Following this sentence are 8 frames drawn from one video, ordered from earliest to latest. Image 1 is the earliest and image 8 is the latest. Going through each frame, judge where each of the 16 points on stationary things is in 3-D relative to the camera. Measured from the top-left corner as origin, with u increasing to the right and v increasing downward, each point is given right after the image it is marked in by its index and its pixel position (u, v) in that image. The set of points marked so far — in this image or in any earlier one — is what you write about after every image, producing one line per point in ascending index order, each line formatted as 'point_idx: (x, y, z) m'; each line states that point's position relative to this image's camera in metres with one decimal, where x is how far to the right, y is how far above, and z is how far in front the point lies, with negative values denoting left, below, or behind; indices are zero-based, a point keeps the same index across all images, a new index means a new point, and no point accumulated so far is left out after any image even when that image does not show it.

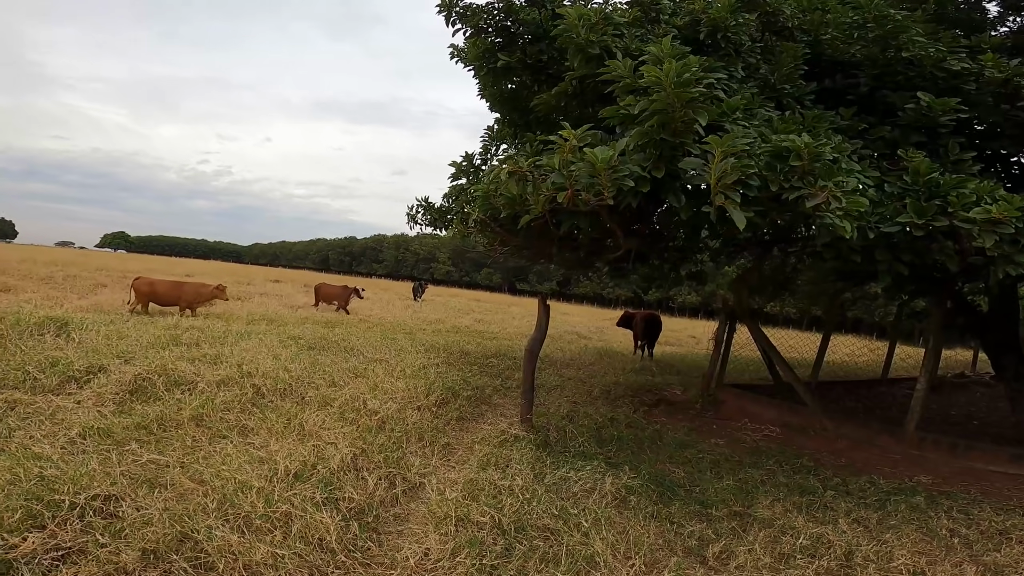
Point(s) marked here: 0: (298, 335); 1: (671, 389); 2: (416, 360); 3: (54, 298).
0: (-3.7, -0.8, +8.3) m
1: (+3.0, -1.8, +9.1) m
2: (-1.4, -1.0, +7.1) m
3: (-11.9, -0.2, +12.7) m
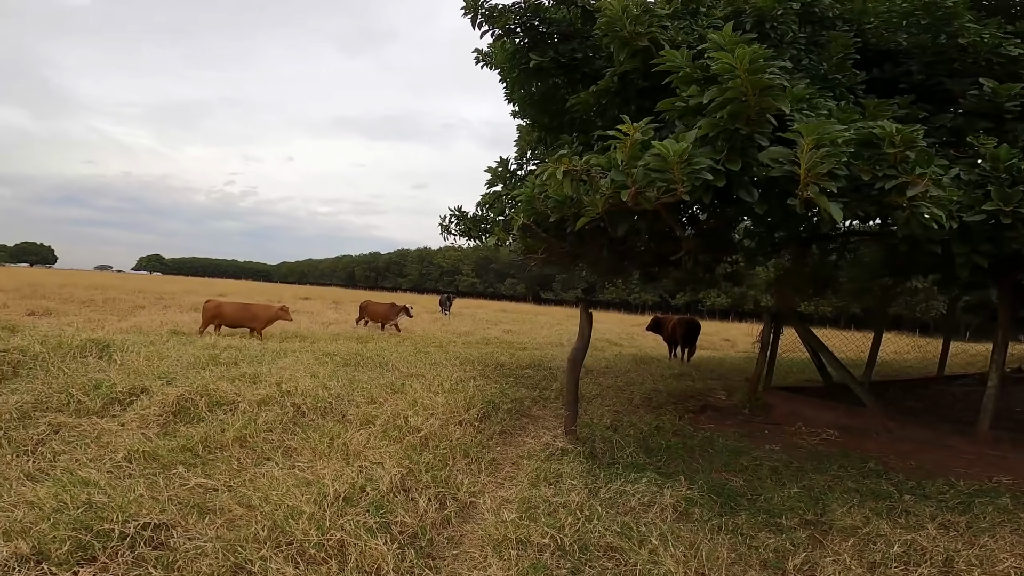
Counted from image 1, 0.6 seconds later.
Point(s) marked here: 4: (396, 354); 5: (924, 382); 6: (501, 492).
0: (-3.1, -1.1, +8.3) m
1: (+3.7, -1.9, +8.8) m
2: (-0.9, -1.2, +7.0) m
3: (-11.1, -0.8, +13.1) m
4: (-2.0, -1.1, +8.4) m
5: (+8.5, -1.9, +10.1) m
6: (-0.1, -1.5, +3.7) m
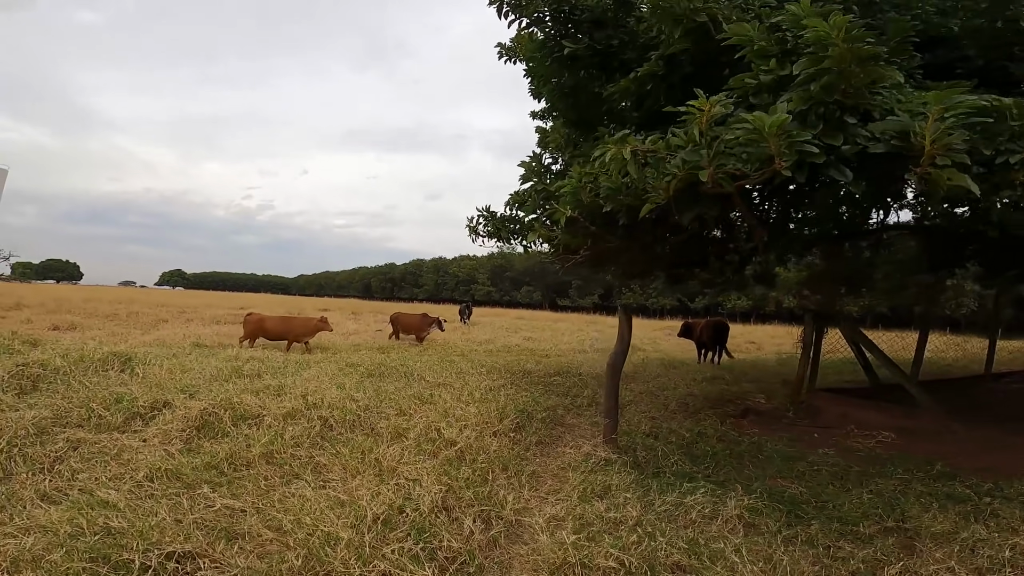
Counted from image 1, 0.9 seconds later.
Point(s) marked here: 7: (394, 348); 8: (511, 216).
0: (-2.6, -1.2, +8.1) m
1: (+4.1, -1.9, +8.3) m
2: (-0.4, -1.3, +6.7) m
3: (-10.5, -1.3, +13.1) m
4: (-1.6, -1.3, +8.2) m
5: (+9.0, -1.8, +9.5) m
6: (+0.2, -1.5, +3.4) m
7: (-2.8, -1.4, +11.5) m
8: (0.0, +0.8, +5.2) m
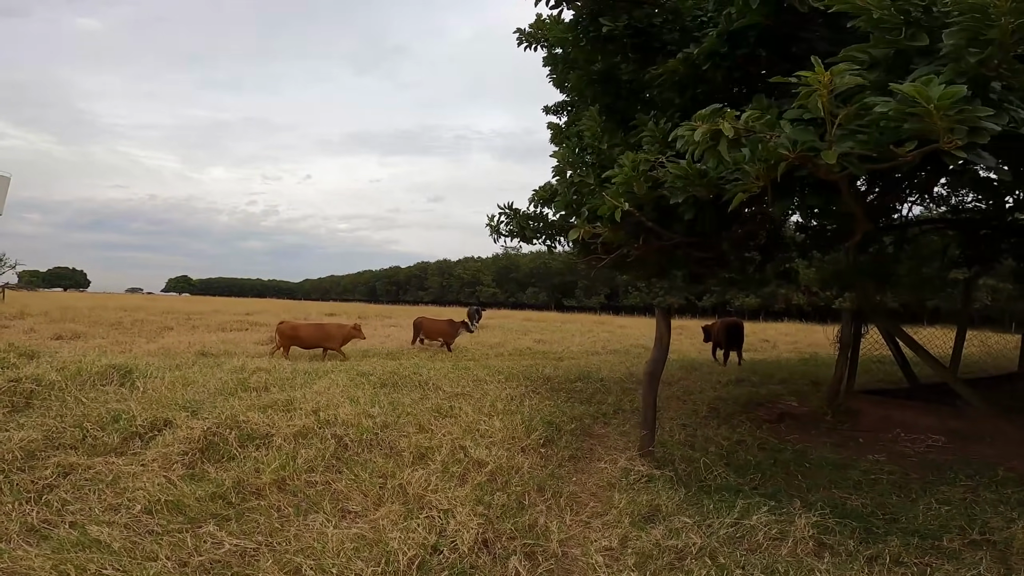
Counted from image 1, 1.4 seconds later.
0: (-2.3, -1.3, +7.7) m
1: (+4.4, -1.8, +7.9) m
2: (-0.2, -1.3, +6.3) m
3: (-10.2, -1.5, +12.8) m
4: (-1.3, -1.3, +7.8) m
5: (+9.3, -1.7, +9.1) m
6: (+0.5, -1.5, +3.0) m
7: (-2.5, -1.5, +11.2) m
8: (+0.2, +0.7, +4.8) m
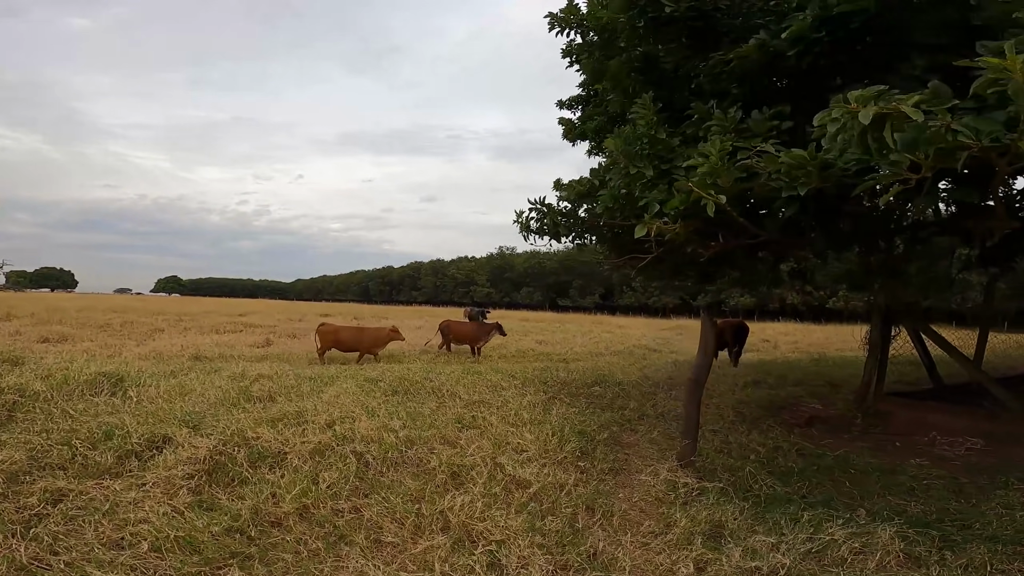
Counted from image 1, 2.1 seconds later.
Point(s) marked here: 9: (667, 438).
0: (-2.1, -1.3, +7.4) m
1: (+4.7, -1.8, +7.7) m
2: (+0.1, -1.3, +6.0) m
3: (-10.1, -1.5, +12.3) m
4: (-1.1, -1.3, +7.4) m
5: (+9.5, -1.7, +8.9) m
6: (+0.8, -1.6, +2.7) m
7: (-2.3, -1.5, +10.8) m
8: (+0.5, +0.7, +4.5) m
9: (+1.8, -1.7, +5.7) m
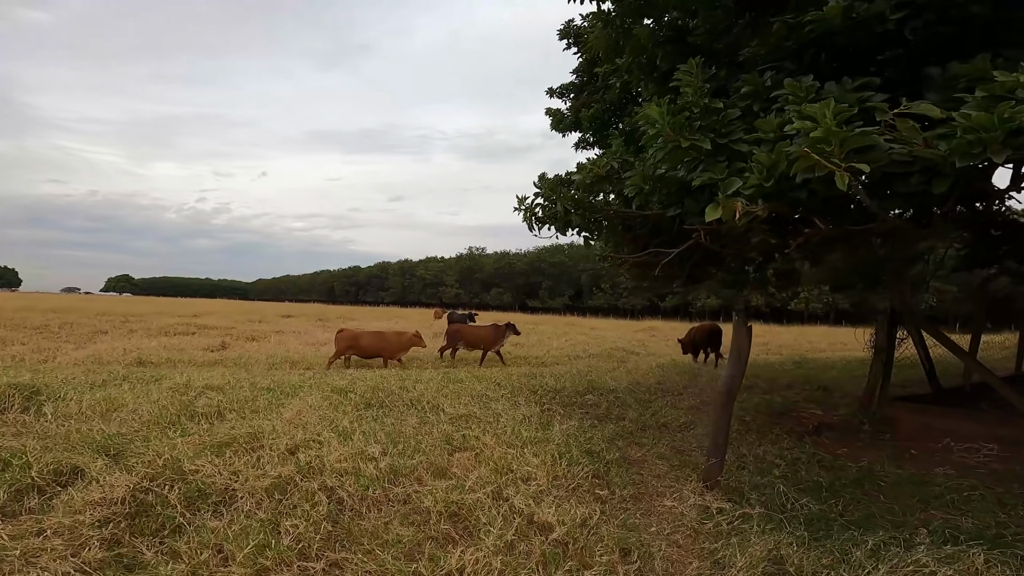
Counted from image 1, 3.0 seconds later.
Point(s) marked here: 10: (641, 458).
0: (-2.3, -1.3, +6.6) m
1: (+4.4, -1.9, +7.3) m
2: (0.0, -1.3, +5.3) m
3: (-10.6, -1.5, +10.9) m
4: (-1.2, -1.3, +6.7) m
5: (+9.2, -1.7, +8.9) m
6: (+0.9, -1.5, +2.1) m
7: (-2.7, -1.5, +10.0) m
8: (+0.5, +0.7, +3.9) m
9: (+1.7, -1.7, +5.1) m
10: (+1.3, -1.7, +4.6) m
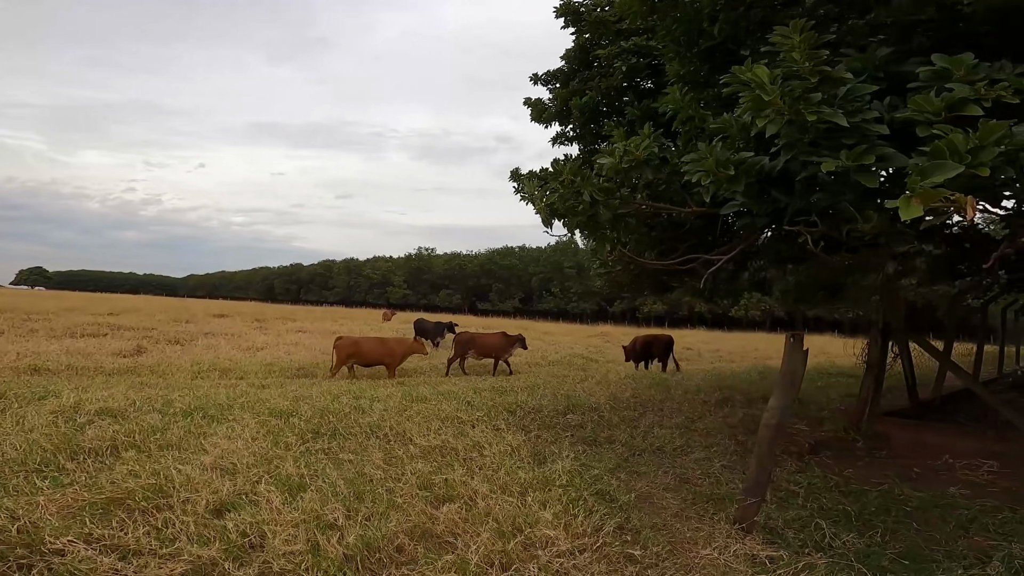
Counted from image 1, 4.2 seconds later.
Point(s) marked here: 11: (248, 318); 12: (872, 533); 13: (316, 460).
0: (-2.6, -1.3, +5.5) m
1: (+4.0, -2.0, +7.0) m
2: (-0.2, -1.4, +4.5) m
3: (-11.3, -1.3, +8.9) m
4: (-1.6, -1.3, +5.7) m
5: (+8.6, -2.0, +9.1) m
6: (+1.1, -1.6, +1.4) m
7: (-3.4, -1.5, +8.8) m
8: (+0.5, +0.7, +3.1) m
9: (+1.6, -1.8, +4.5) m
10: (+1.2, -1.7, +4.0) m
11: (-10.6, -1.2, +19.4) m
12: (+2.6, -1.9, +3.5) m
13: (-1.4, -1.3, +3.7) m
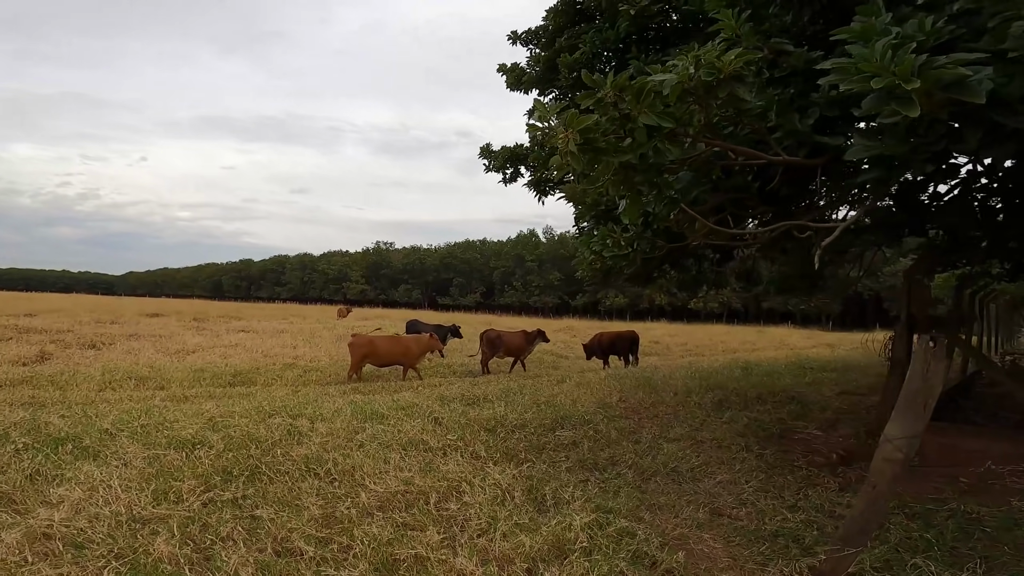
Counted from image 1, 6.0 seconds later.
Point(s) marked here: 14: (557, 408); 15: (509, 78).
0: (-2.7, -1.2, +4.2) m
1: (+3.7, -1.8, +6.2) m
2: (-0.3, -1.3, +3.4) m
3: (-11.7, -1.3, +6.9) m
4: (-1.7, -1.2, +4.5) m
5: (+8.1, -1.8, +8.7) m
6: (+1.3, -1.5, +0.4) m
7: (-3.8, -1.4, +7.4) m
8: (+0.6, +0.8, +2.0) m
9: (+1.5, -1.7, +3.6) m
10: (+1.1, -1.6, +3.0) m
11: (-11.9, -1.1, +17.4) m
12: (+2.6, -1.8, +2.7) m
13: (-1.4, -1.2, +2.5) m
14: (+0.6, -1.5, +5.9) m
15: (0.0, +2.8, +6.2) m
